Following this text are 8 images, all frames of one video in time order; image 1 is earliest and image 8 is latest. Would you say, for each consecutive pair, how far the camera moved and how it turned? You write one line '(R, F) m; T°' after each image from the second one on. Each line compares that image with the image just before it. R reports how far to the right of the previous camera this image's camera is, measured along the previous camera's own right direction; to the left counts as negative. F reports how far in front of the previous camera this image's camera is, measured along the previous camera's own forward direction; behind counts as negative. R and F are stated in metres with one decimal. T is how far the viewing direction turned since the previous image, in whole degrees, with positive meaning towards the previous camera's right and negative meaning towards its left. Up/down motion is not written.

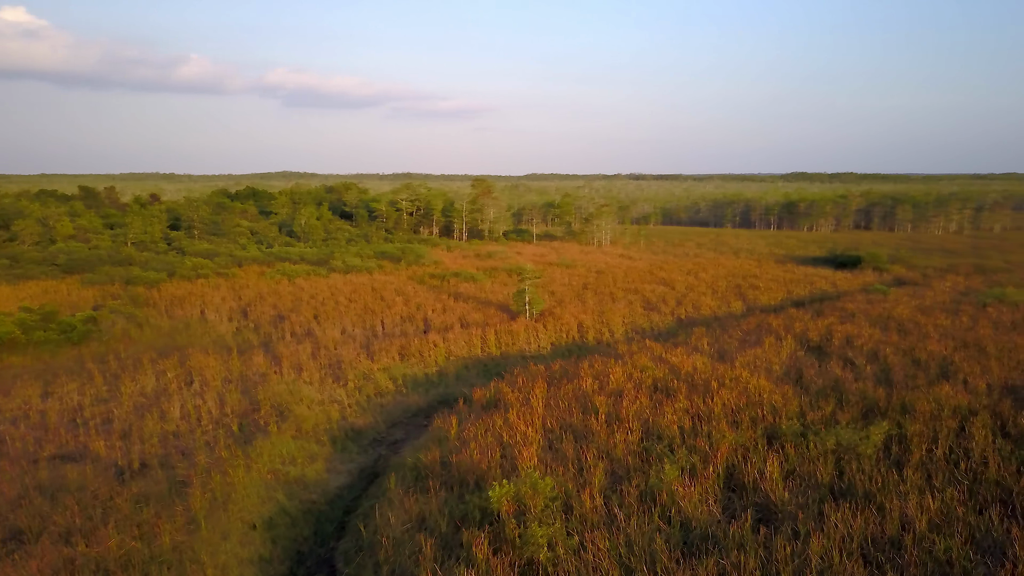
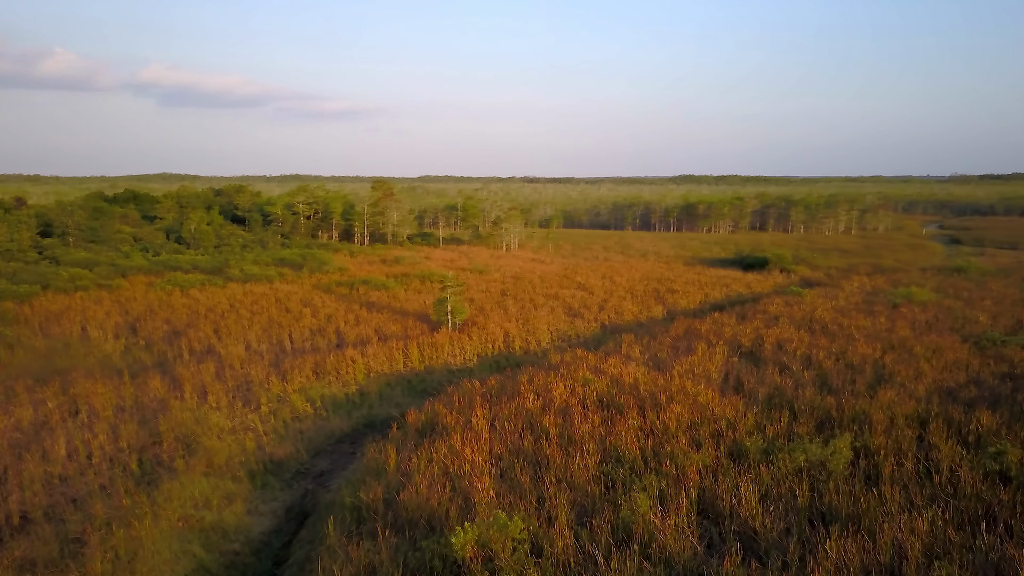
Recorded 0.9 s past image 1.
(-0.3, +0.5) m; +7°
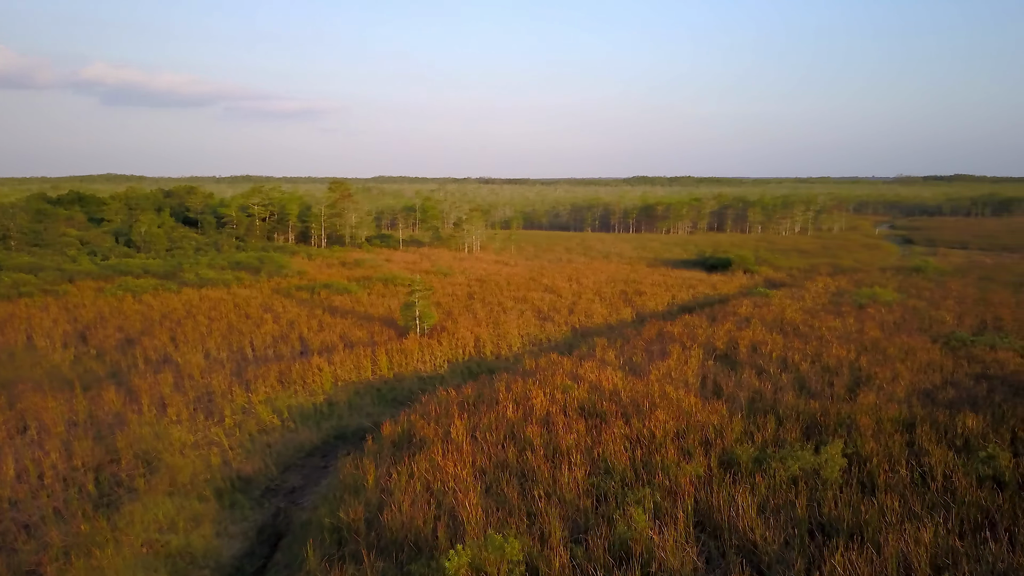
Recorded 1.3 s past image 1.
(-0.2, +0.2) m; +3°
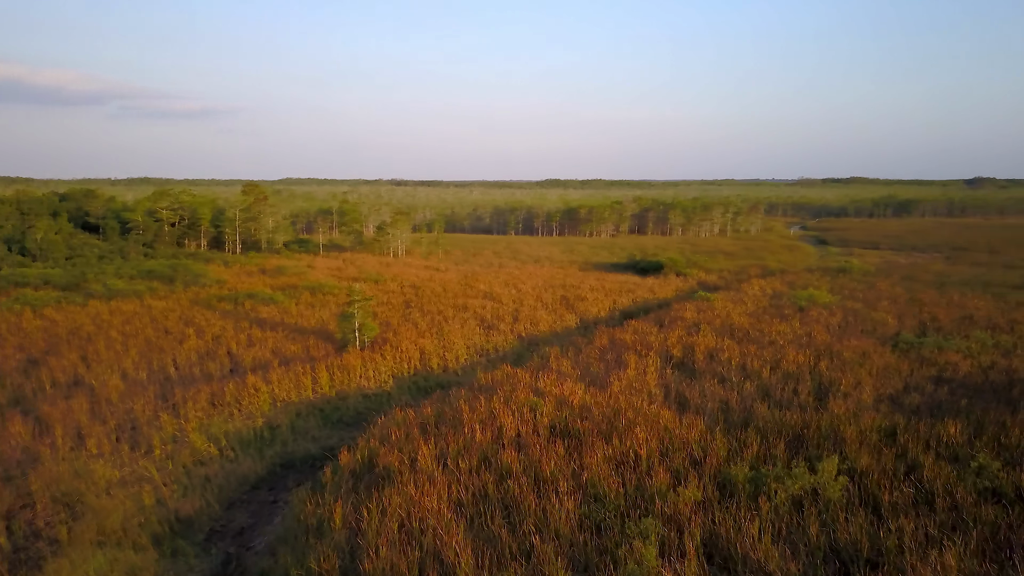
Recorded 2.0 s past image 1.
(-0.4, +0.5) m; +6°
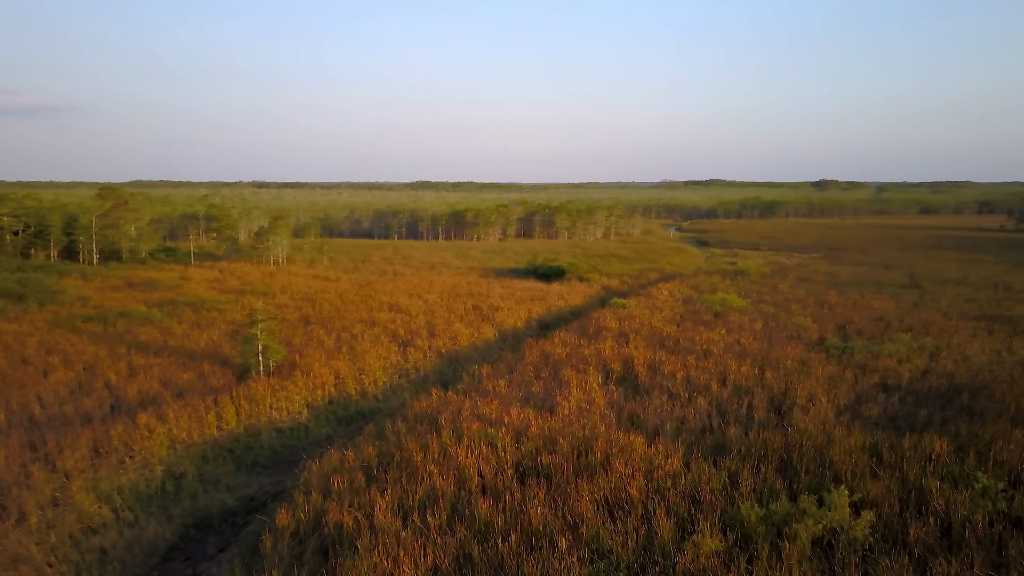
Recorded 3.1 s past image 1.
(-0.6, +0.8) m; +9°
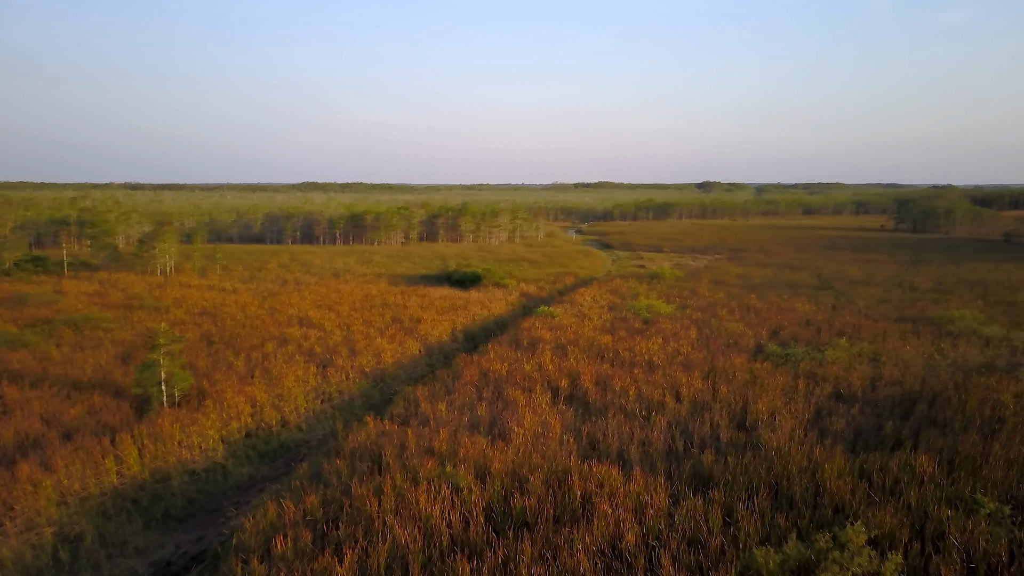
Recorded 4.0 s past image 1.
(-0.4, +0.7) m; +8°
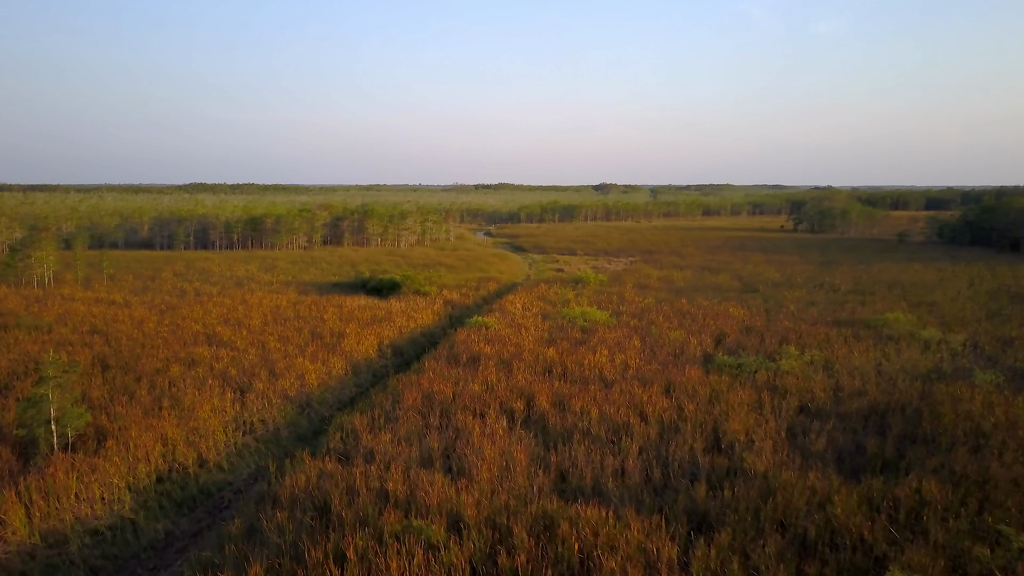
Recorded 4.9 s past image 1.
(-0.4, +0.7) m; +7°
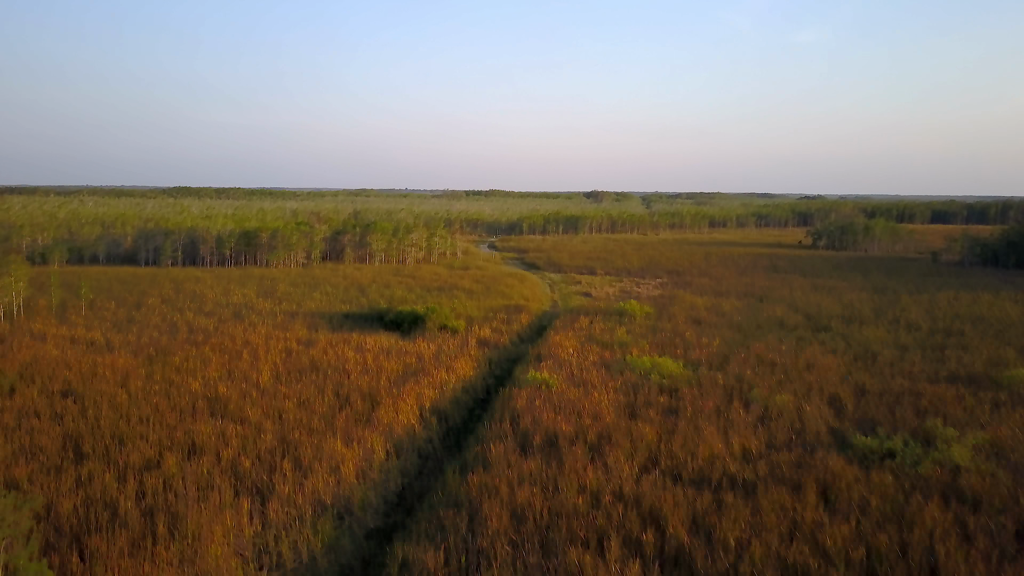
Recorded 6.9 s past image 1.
(-0.9, +1.8) m; +1°
